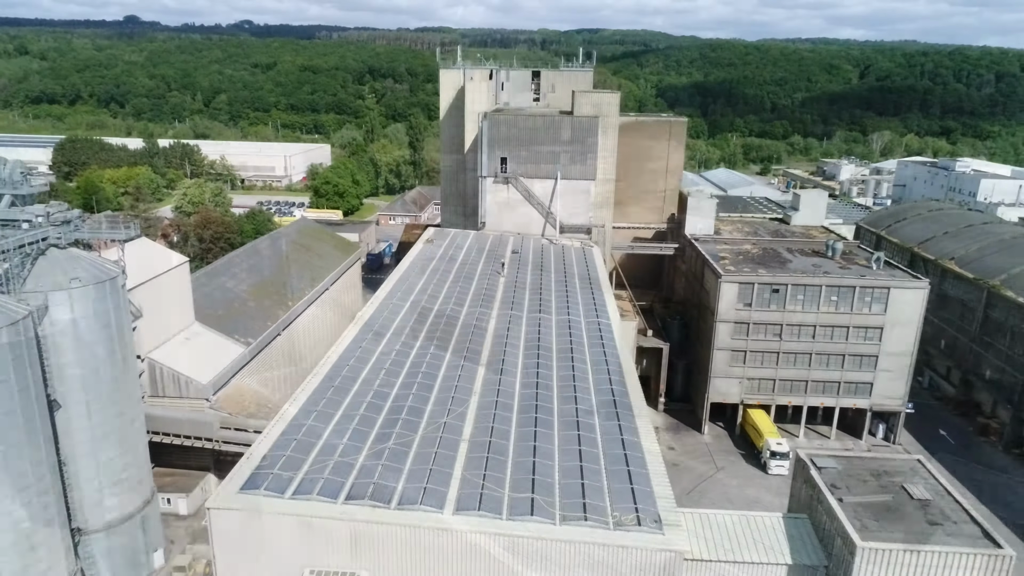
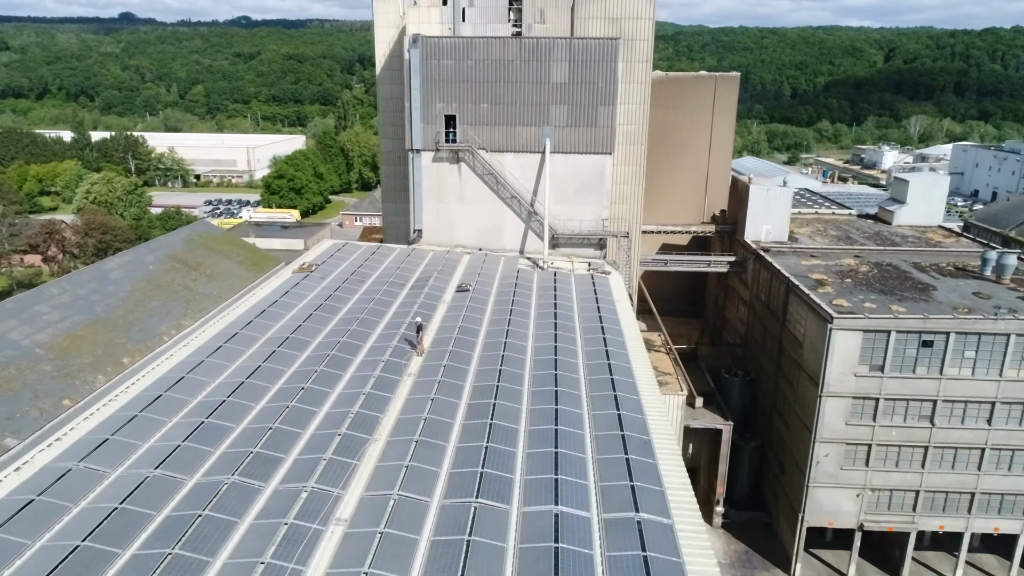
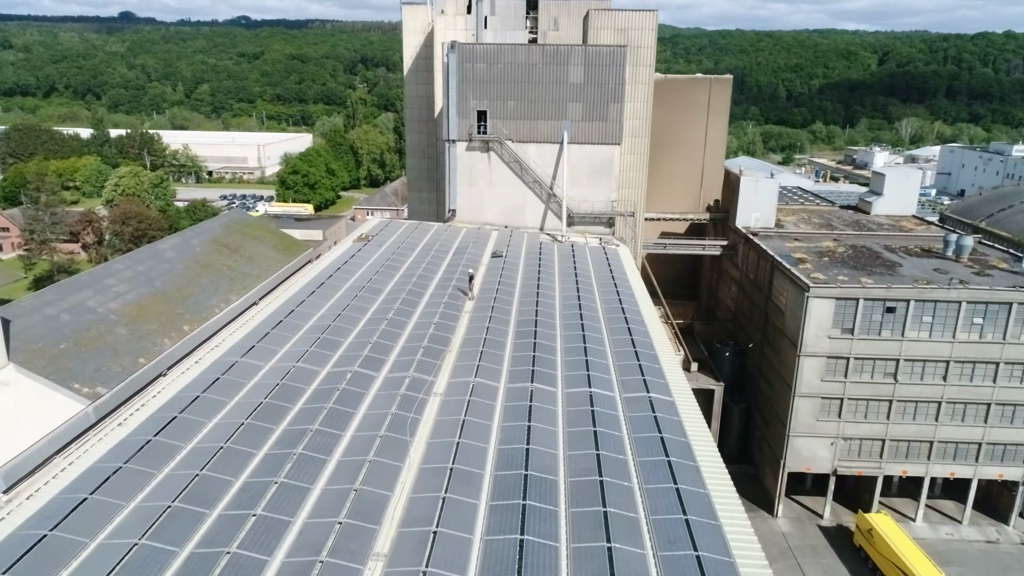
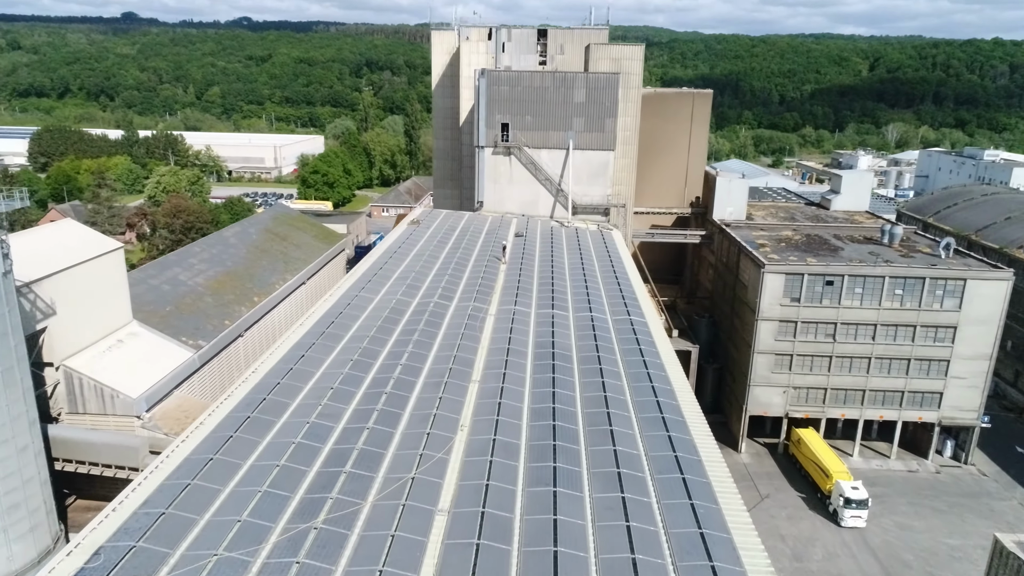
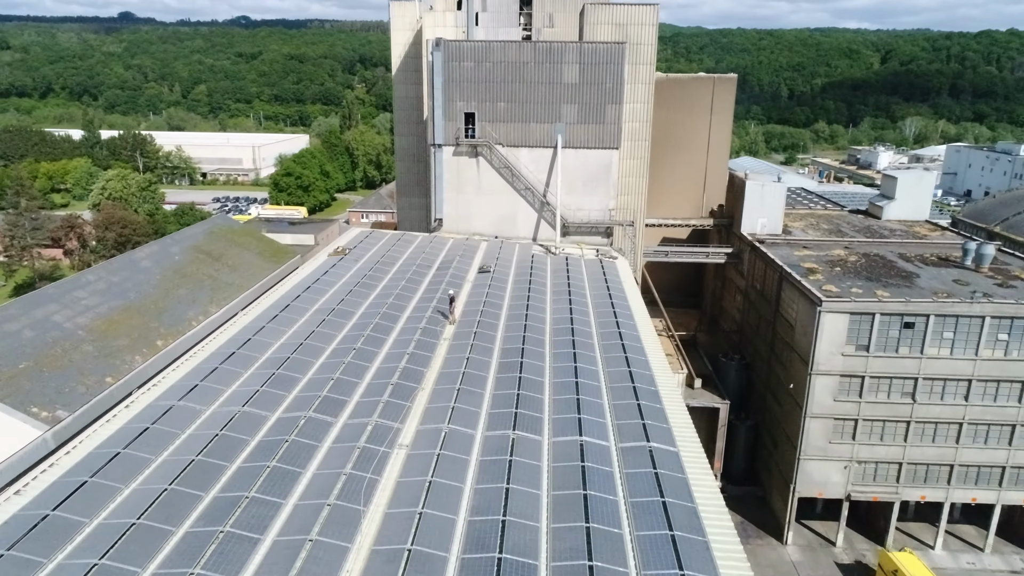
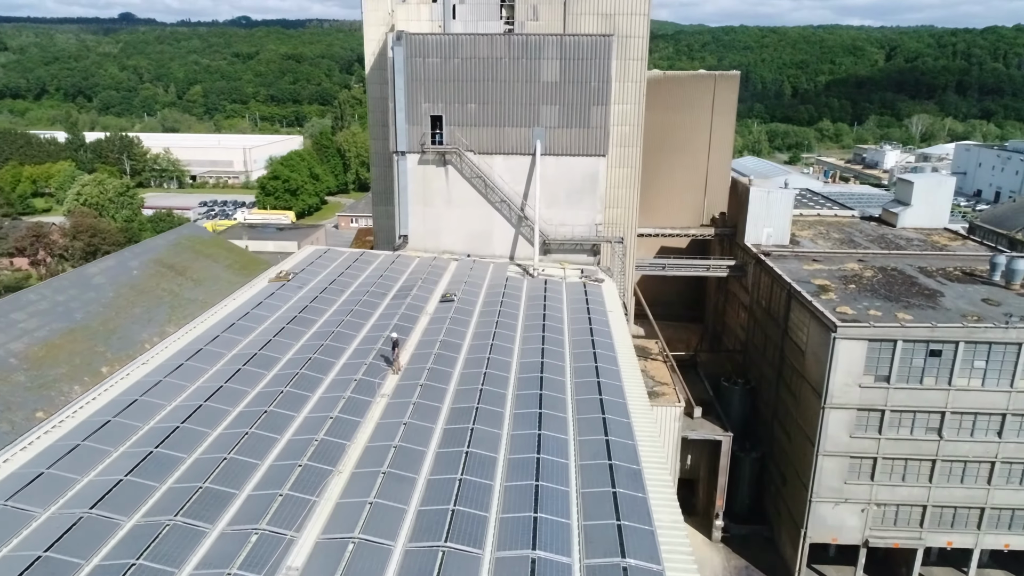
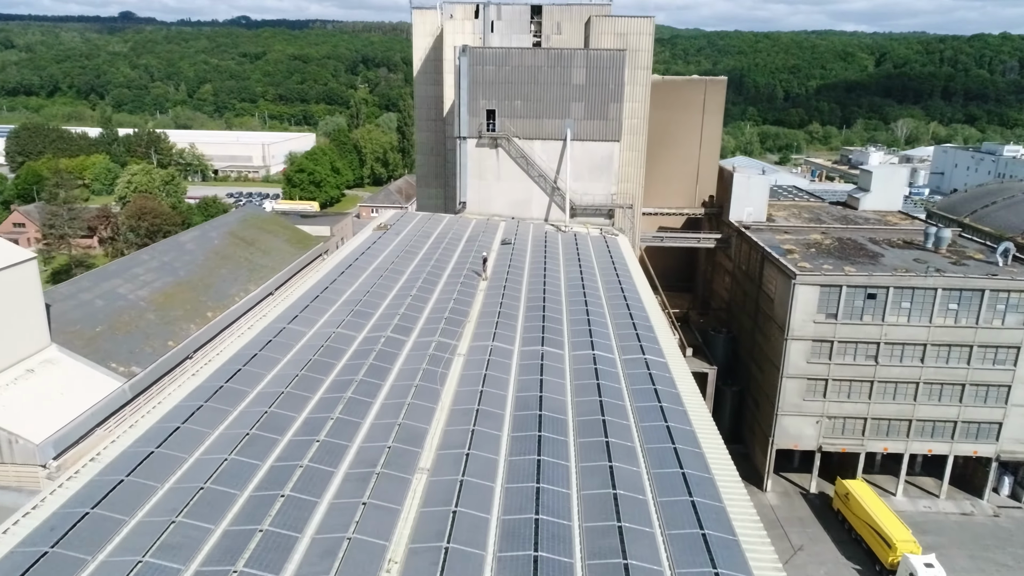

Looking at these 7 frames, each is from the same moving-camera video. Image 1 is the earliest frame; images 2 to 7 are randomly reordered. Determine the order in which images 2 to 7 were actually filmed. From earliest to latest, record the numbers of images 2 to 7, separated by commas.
4, 7, 3, 5, 2, 6
